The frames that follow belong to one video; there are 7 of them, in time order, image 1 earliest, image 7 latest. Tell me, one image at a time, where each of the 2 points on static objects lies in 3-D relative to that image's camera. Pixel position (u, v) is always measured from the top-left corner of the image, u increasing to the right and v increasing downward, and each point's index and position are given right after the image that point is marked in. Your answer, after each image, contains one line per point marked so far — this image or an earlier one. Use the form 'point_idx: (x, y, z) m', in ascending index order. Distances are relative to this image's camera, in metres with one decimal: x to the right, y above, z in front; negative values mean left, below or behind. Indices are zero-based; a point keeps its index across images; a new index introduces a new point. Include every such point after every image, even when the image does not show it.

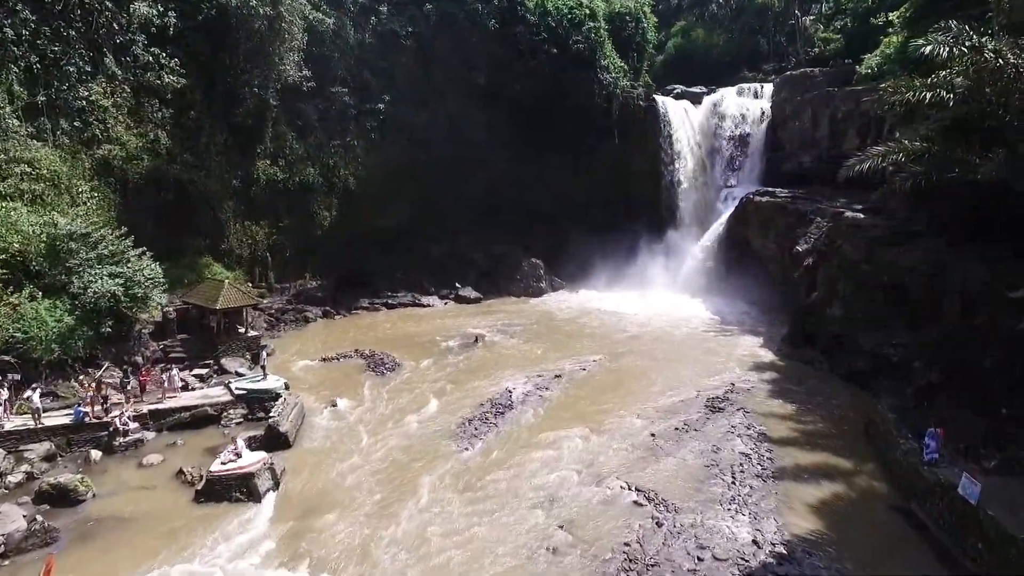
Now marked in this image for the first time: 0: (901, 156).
0: (+7.4, +2.5, +12.0) m
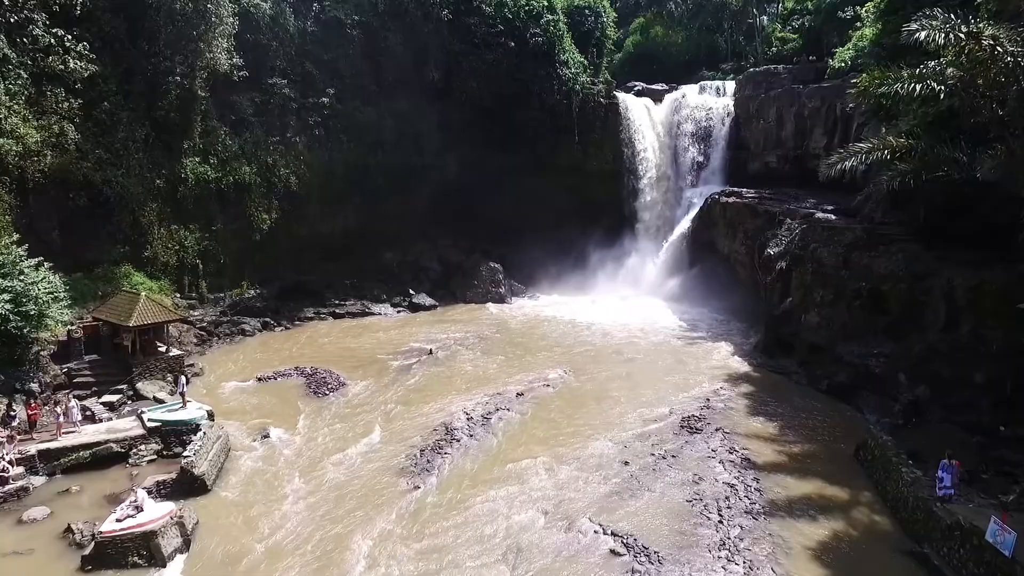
0: (+6.6, +2.4, +11.2) m
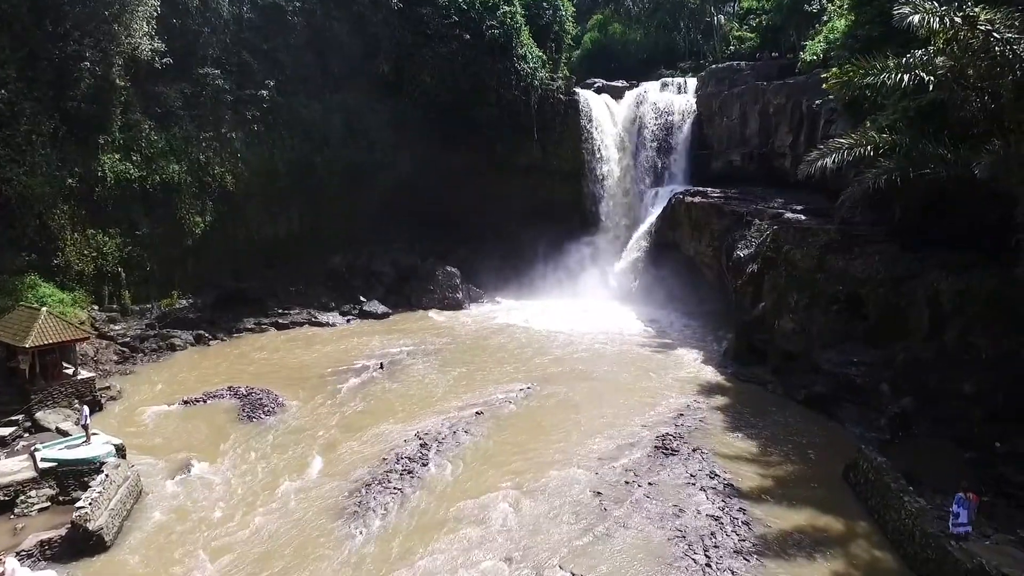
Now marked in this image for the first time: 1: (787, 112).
0: (+5.9, +2.3, +10.4) m
1: (+8.3, +5.3, +19.0) m
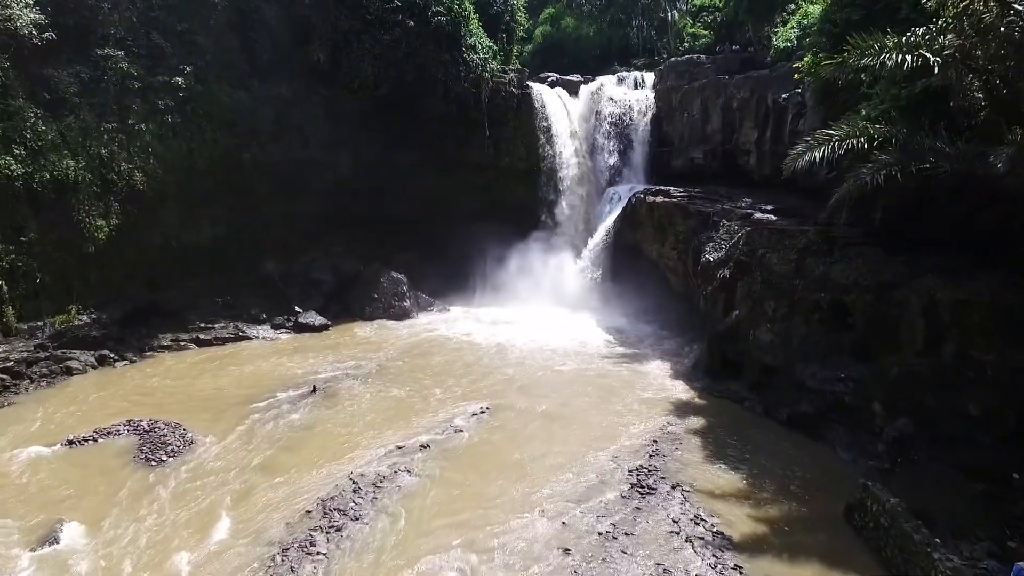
0: (+5.1, +2.2, +9.3) m
1: (+6.8, +5.1, +18.0) m
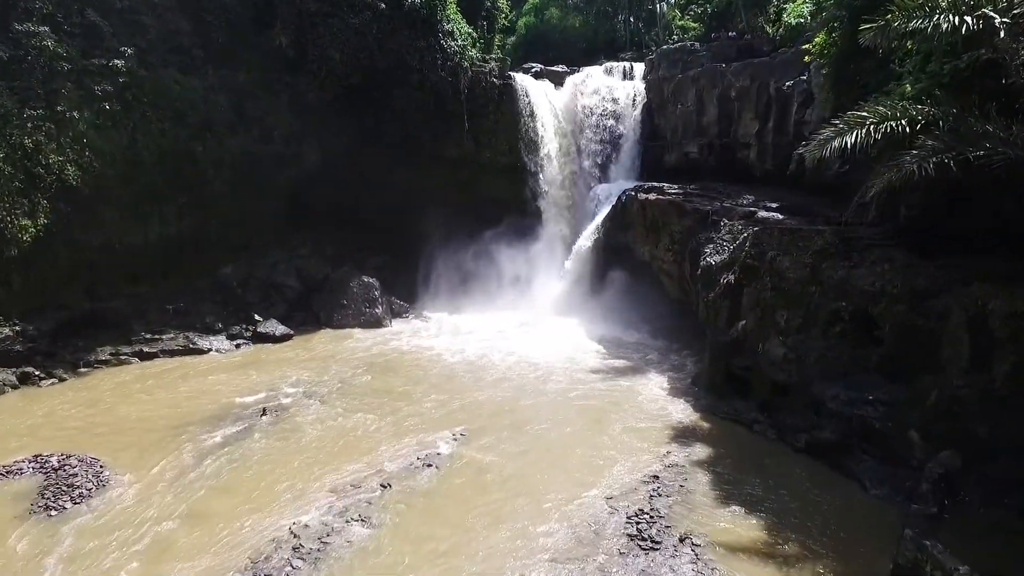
0: (+4.8, +2.0, +7.8) m
1: (+6.3, +5.0, +16.6) m
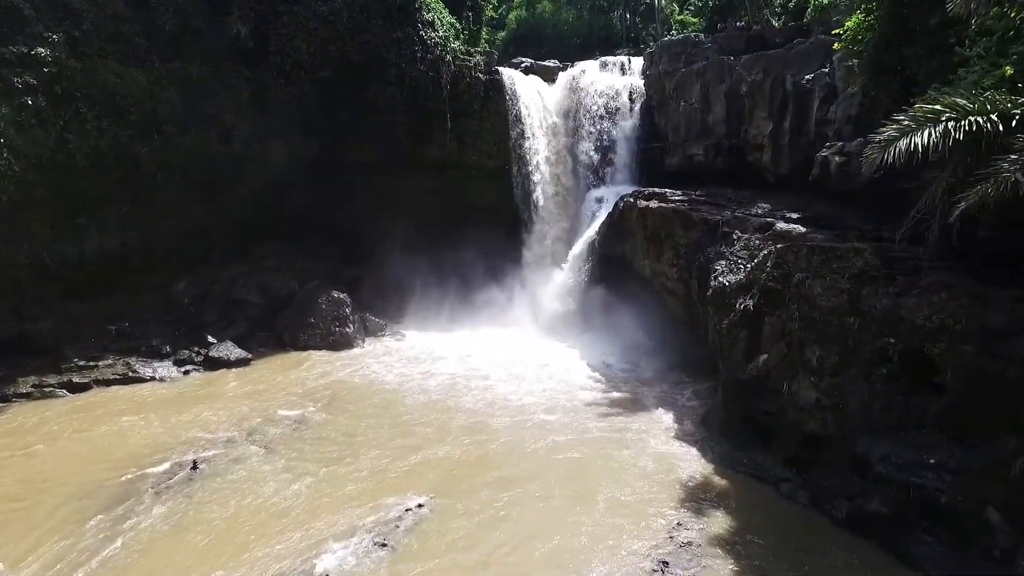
0: (+4.5, +1.6, +6.0) m
1: (+5.9, +4.6, +14.8) m
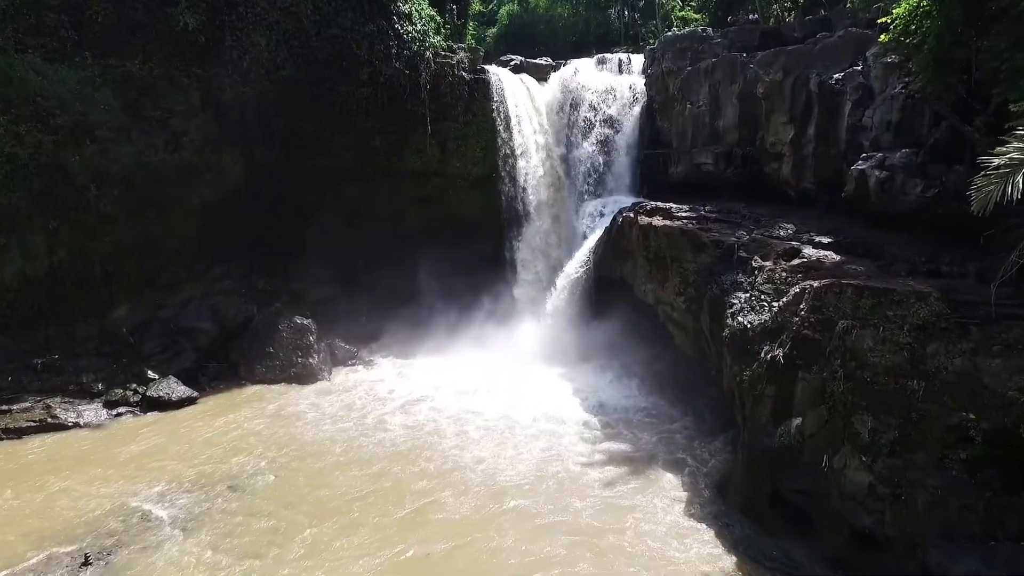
0: (+4.2, +1.0, +4.1) m
1: (+5.6, +4.0, +12.9) m
